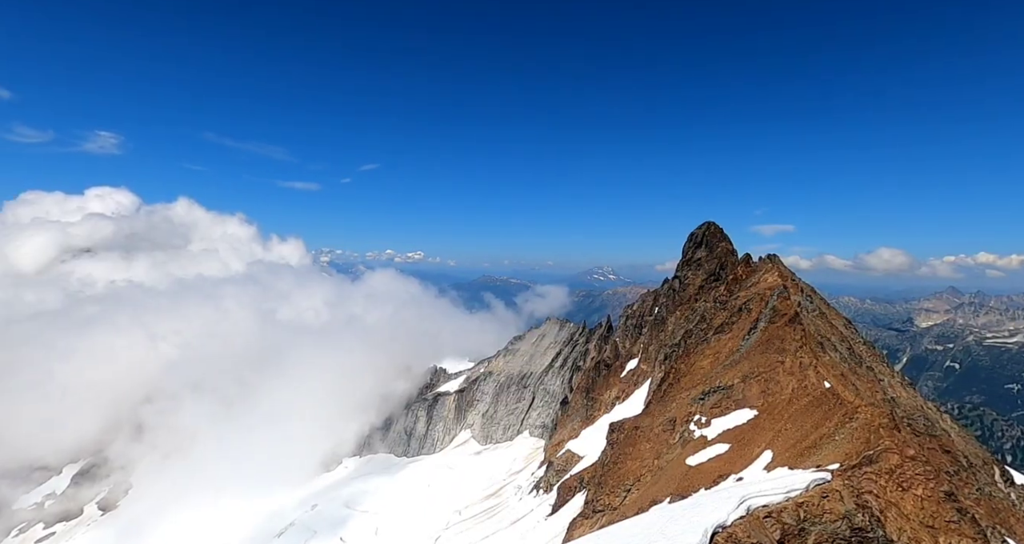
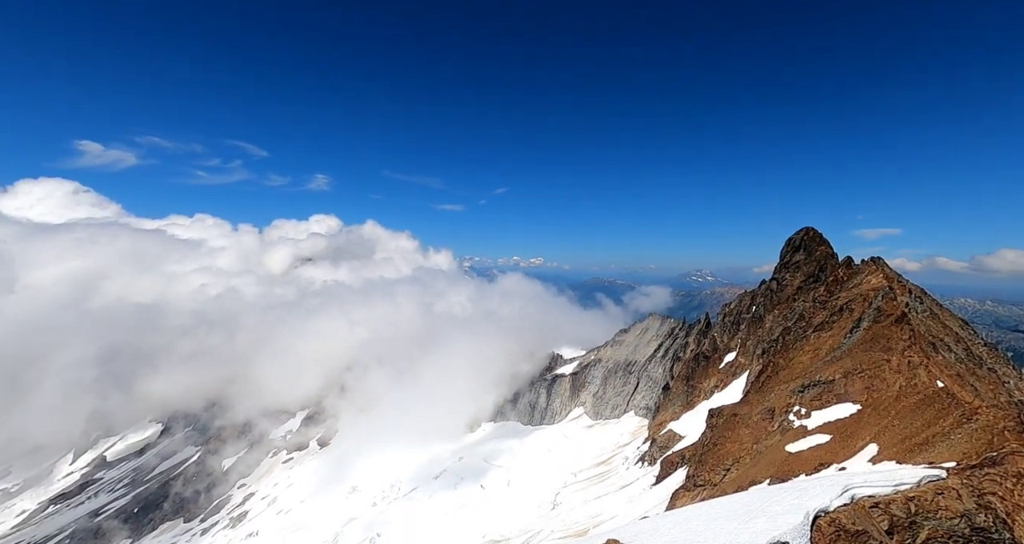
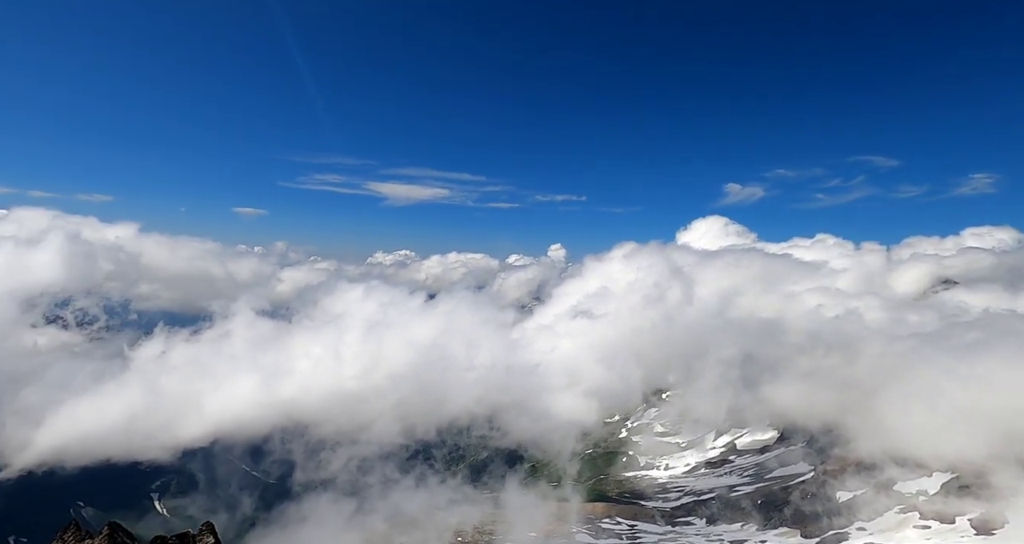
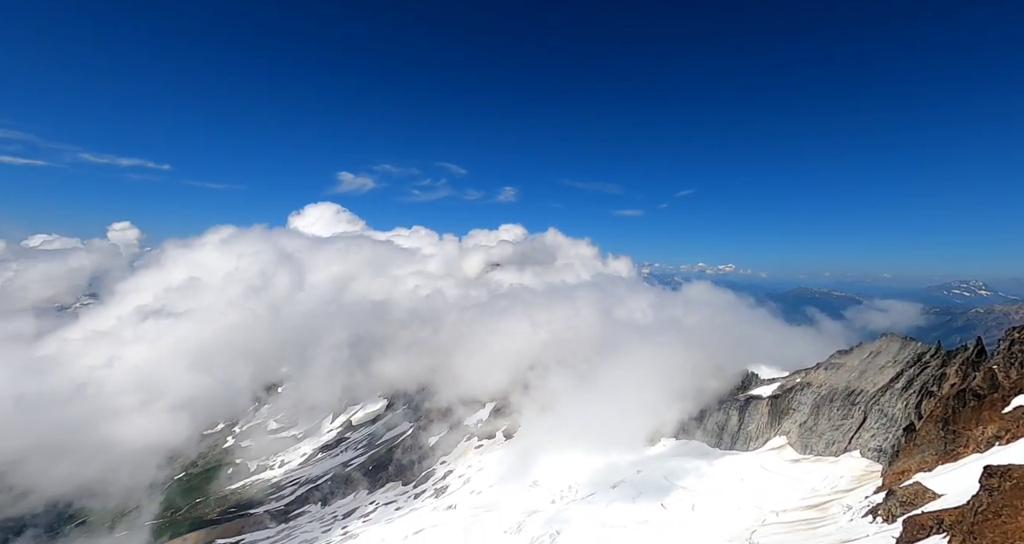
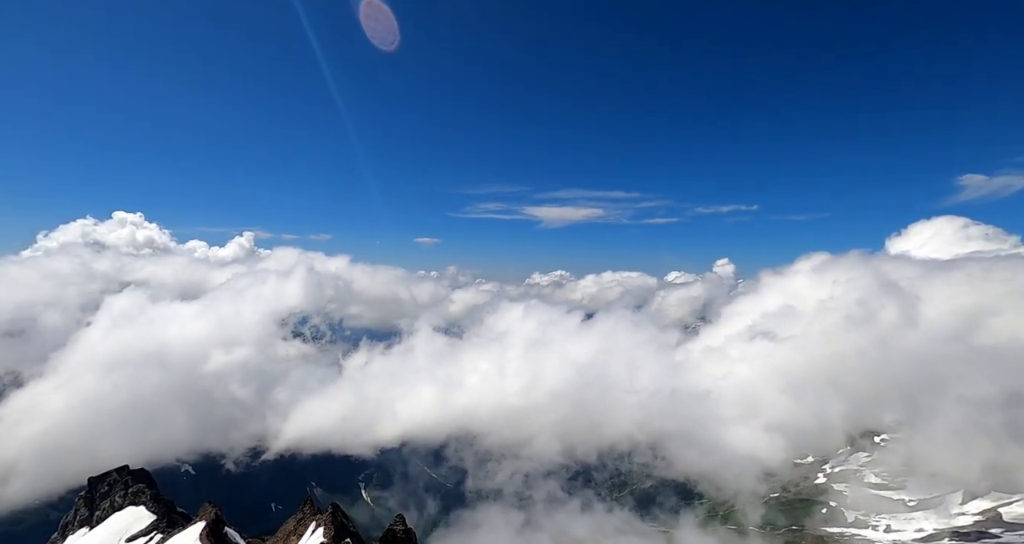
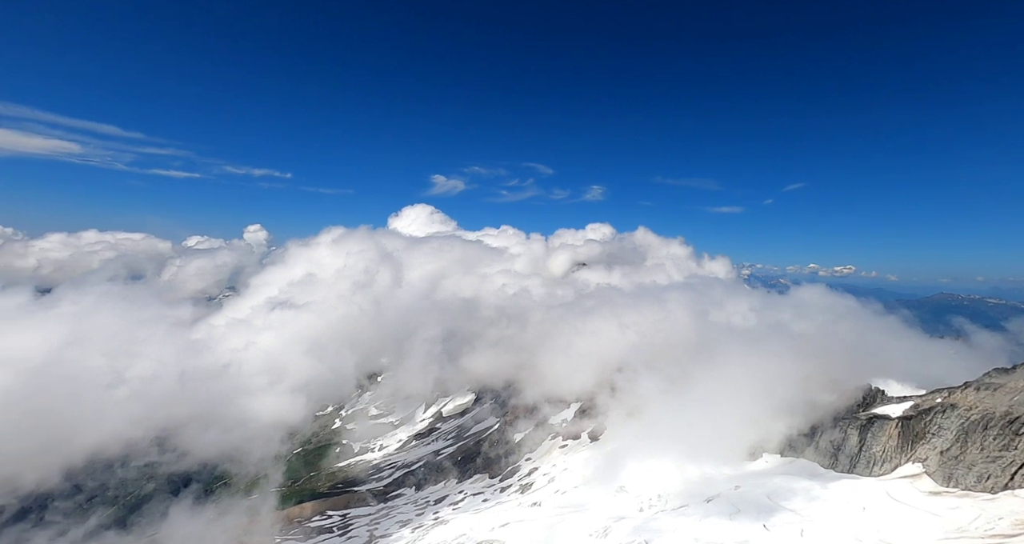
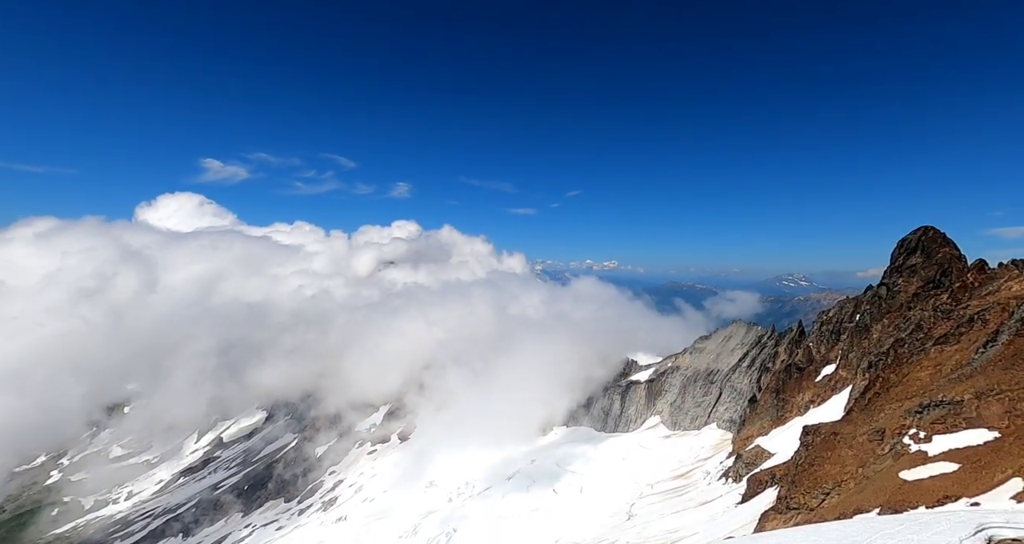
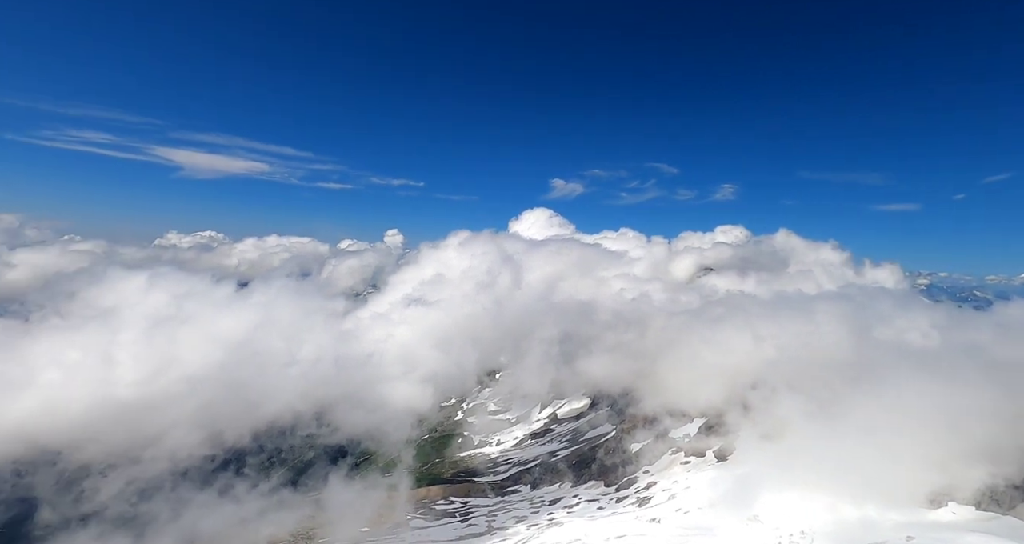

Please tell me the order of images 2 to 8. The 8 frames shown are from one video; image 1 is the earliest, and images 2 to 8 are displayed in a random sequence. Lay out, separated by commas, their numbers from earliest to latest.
2, 7, 4, 6, 8, 3, 5
